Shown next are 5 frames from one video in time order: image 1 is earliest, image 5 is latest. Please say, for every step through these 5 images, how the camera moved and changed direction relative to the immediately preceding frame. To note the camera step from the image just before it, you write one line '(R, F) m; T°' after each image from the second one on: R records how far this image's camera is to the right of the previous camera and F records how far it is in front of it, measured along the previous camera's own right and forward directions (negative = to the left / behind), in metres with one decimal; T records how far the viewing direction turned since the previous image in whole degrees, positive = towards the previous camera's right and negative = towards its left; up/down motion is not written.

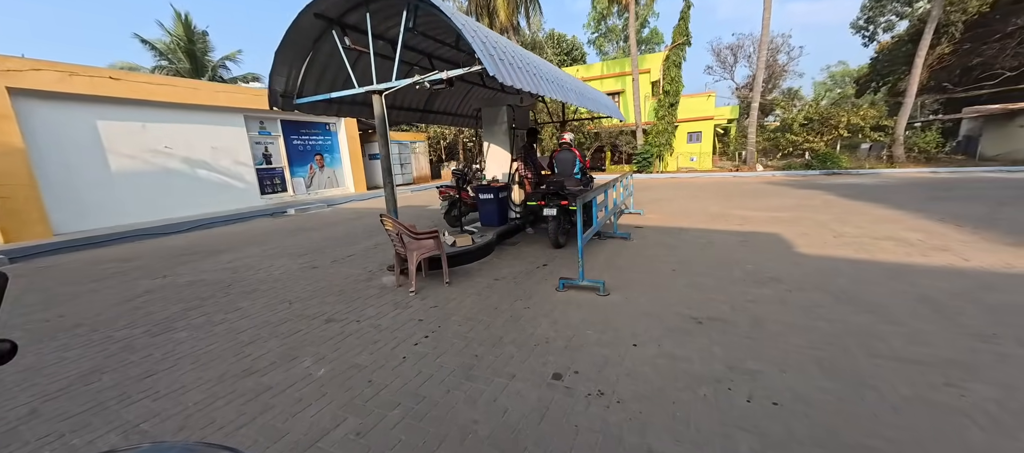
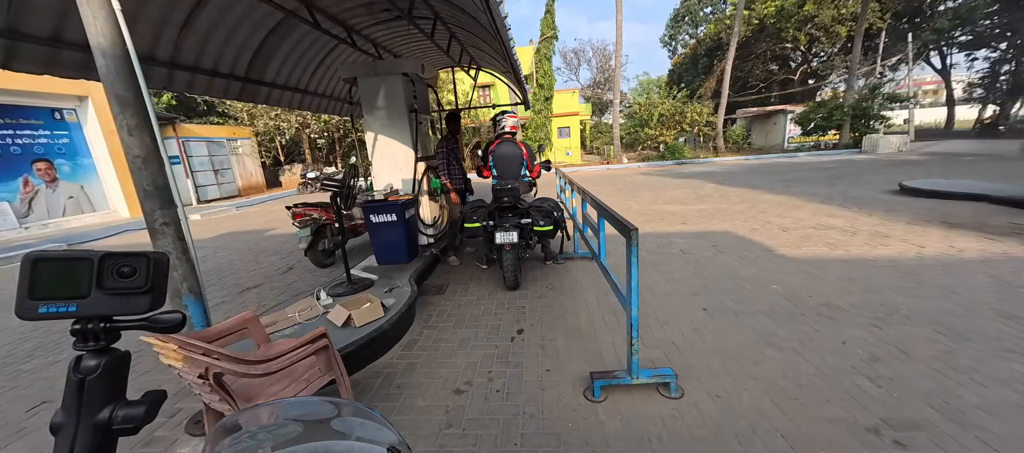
(-0.6, +2.2) m; +21°
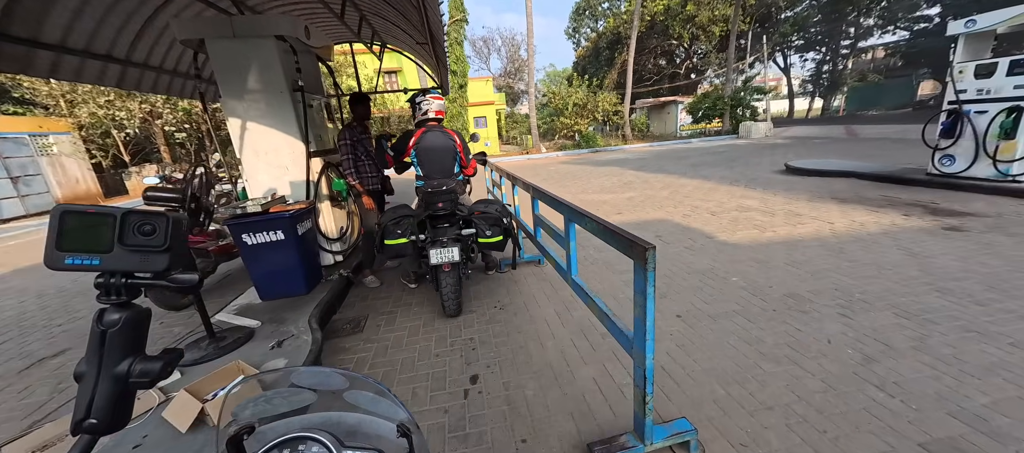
(-0.1, +0.7) m; +13°
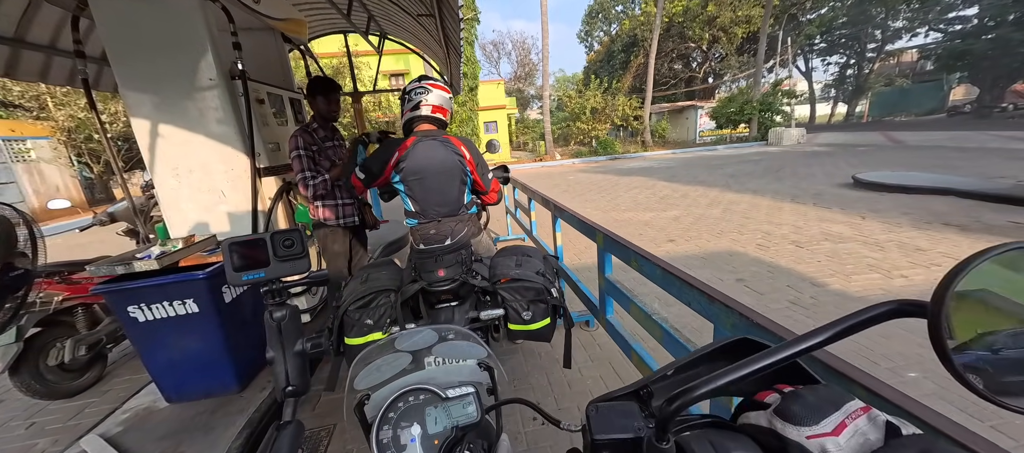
(-0.2, +1.2) m; -1°
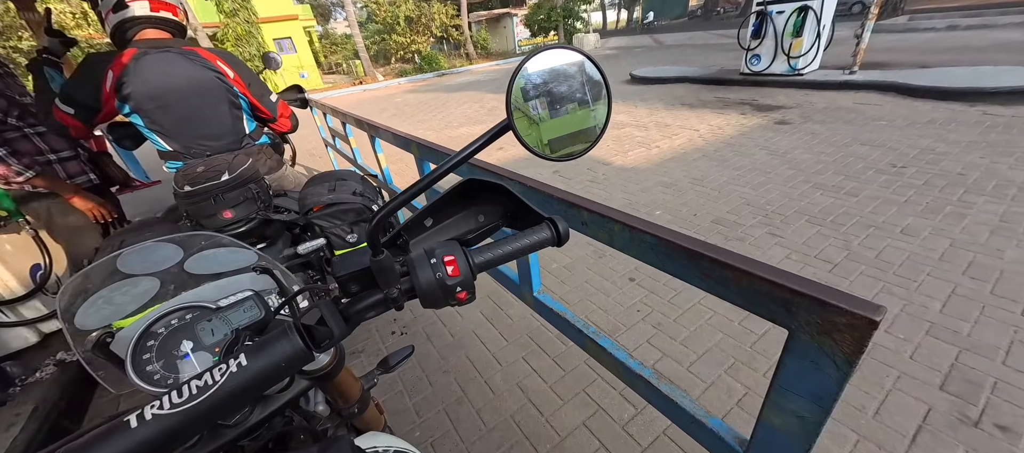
(+0.1, -0.1) m; +22°
